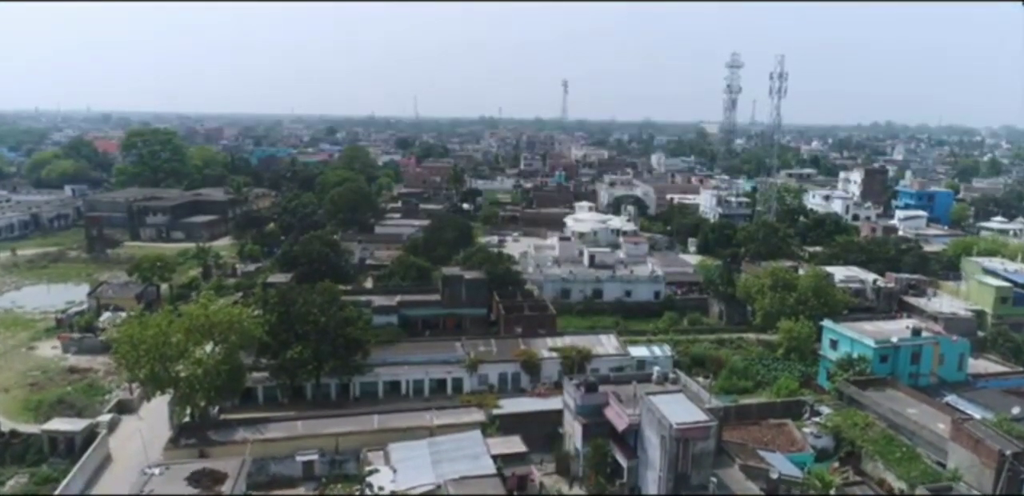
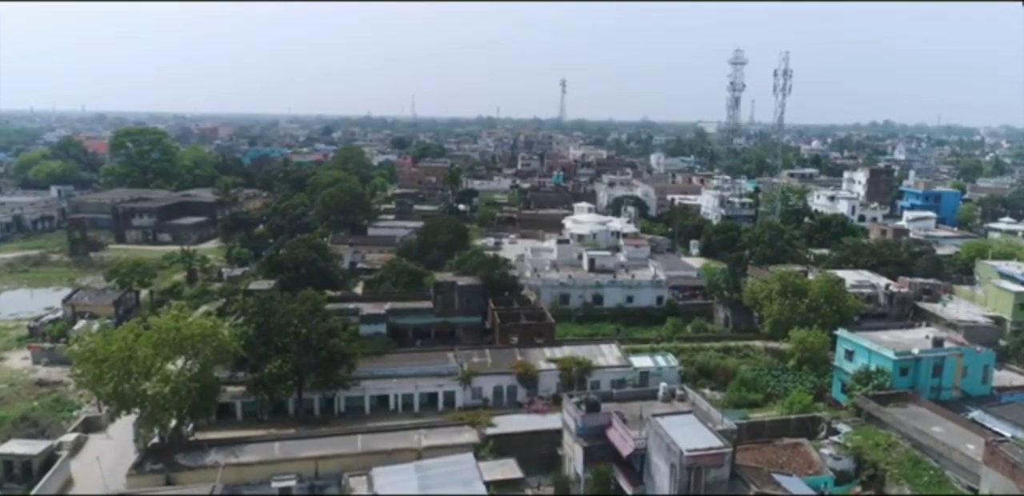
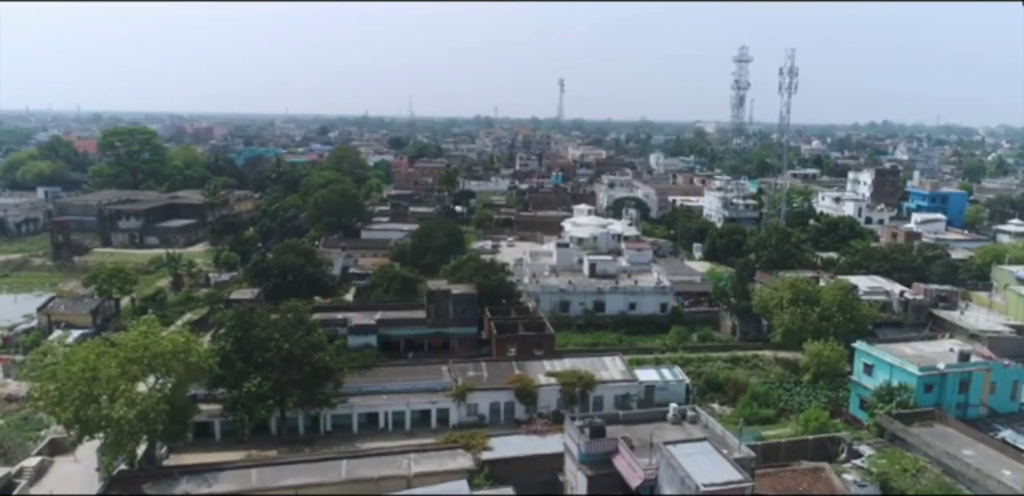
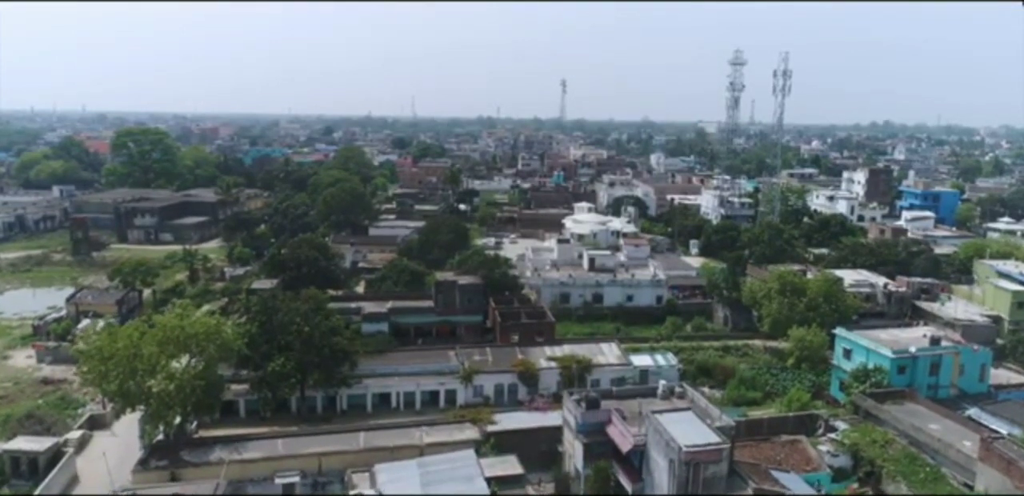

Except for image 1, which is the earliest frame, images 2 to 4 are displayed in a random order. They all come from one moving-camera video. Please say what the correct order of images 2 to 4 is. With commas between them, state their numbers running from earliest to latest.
4, 2, 3
